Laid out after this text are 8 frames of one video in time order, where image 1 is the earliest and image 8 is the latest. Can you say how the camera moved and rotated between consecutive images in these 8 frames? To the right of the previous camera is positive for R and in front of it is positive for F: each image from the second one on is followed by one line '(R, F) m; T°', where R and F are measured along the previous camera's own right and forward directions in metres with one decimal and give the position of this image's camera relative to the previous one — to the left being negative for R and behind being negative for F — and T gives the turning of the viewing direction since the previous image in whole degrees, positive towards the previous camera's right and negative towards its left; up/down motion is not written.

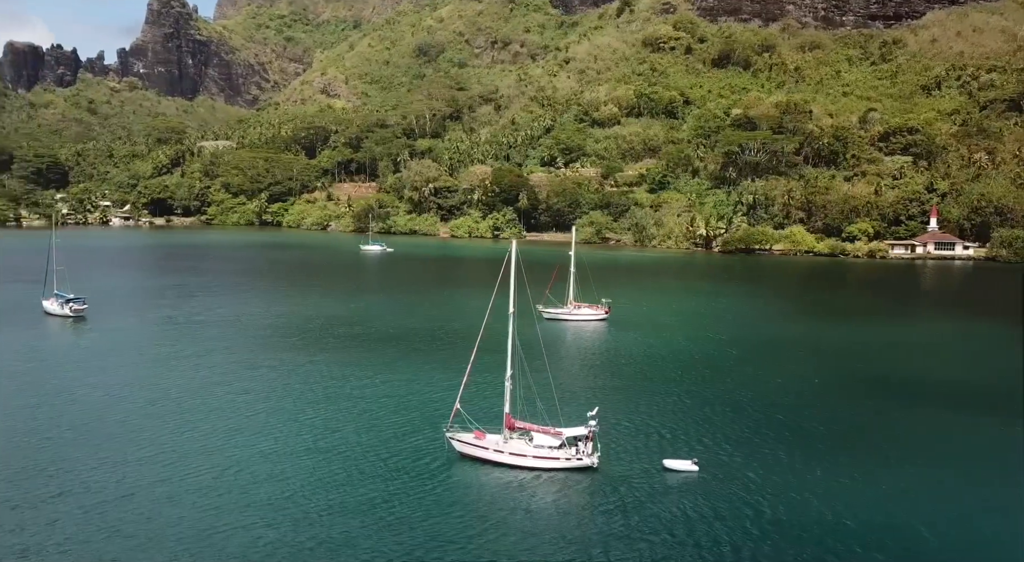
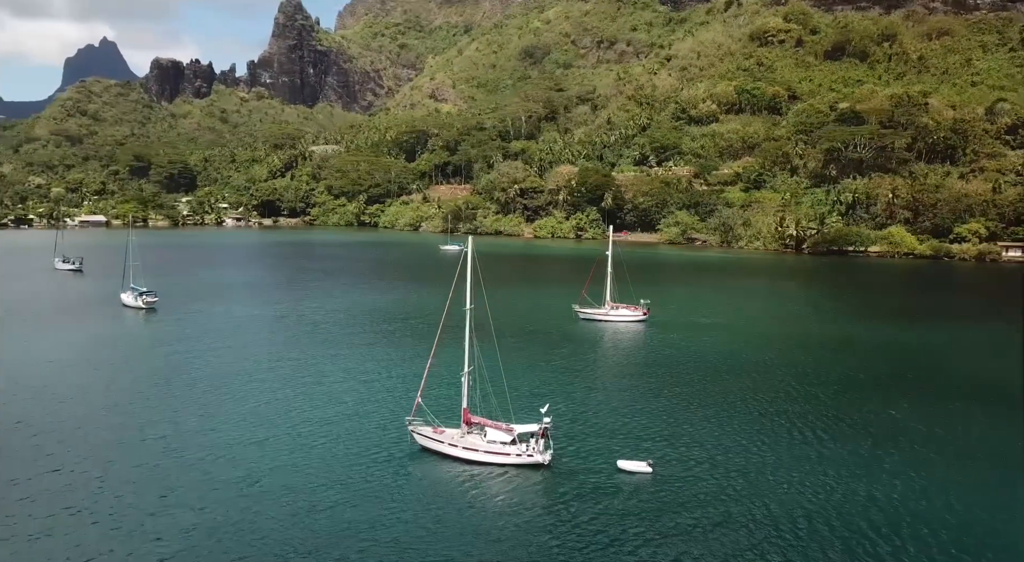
(+12.6, -2.1) m; -10°
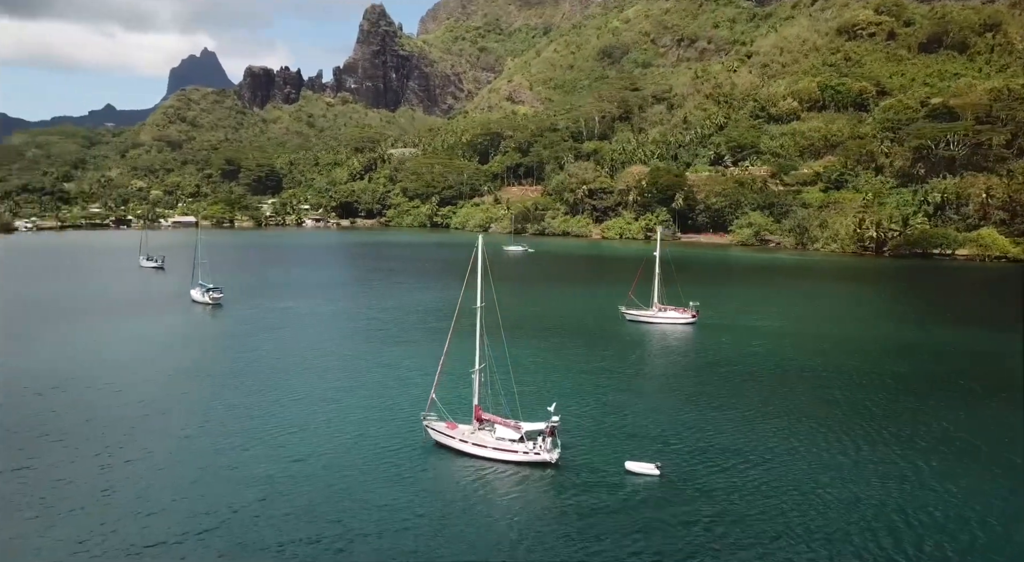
(+6.0, -0.6) m; -7°
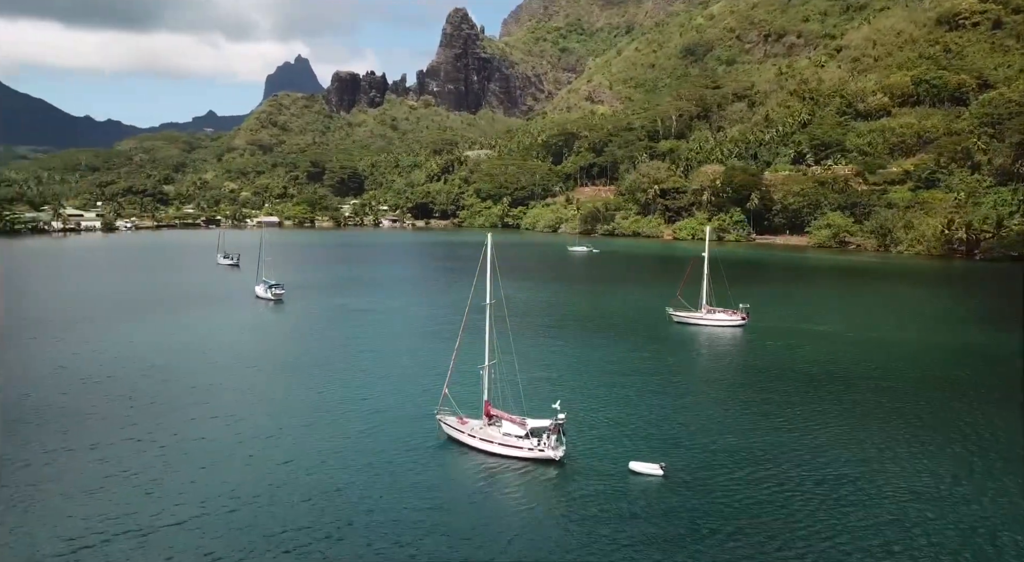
(+6.3, +0.2) m; -7°
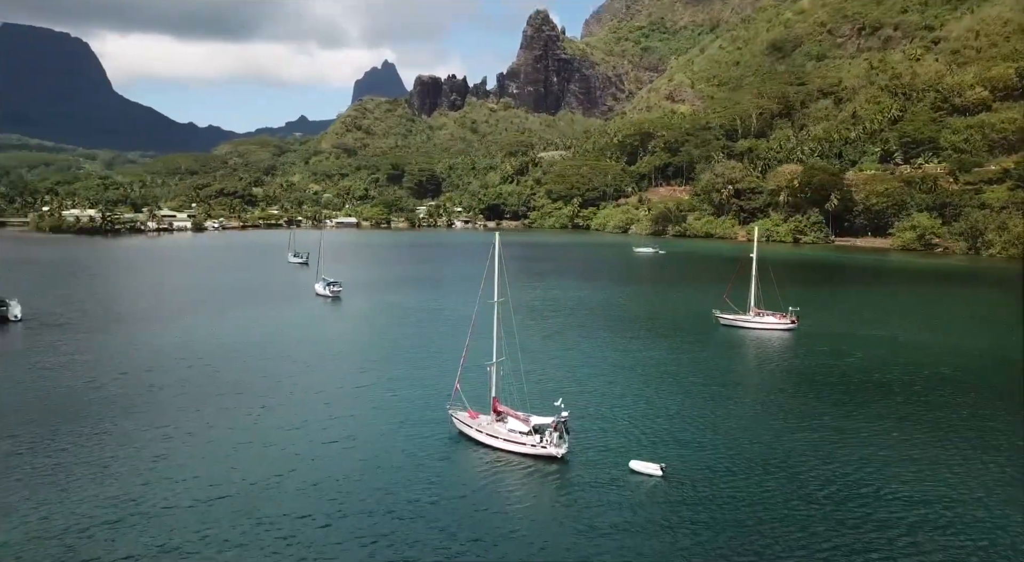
(+6.3, +0.5) m; -7°
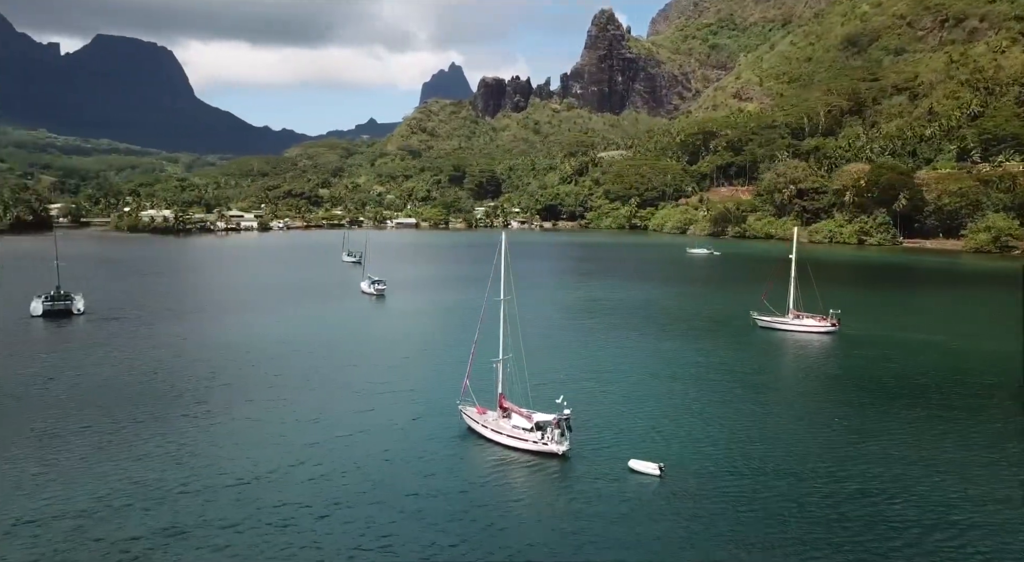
(+5.2, +0.5) m; -6°
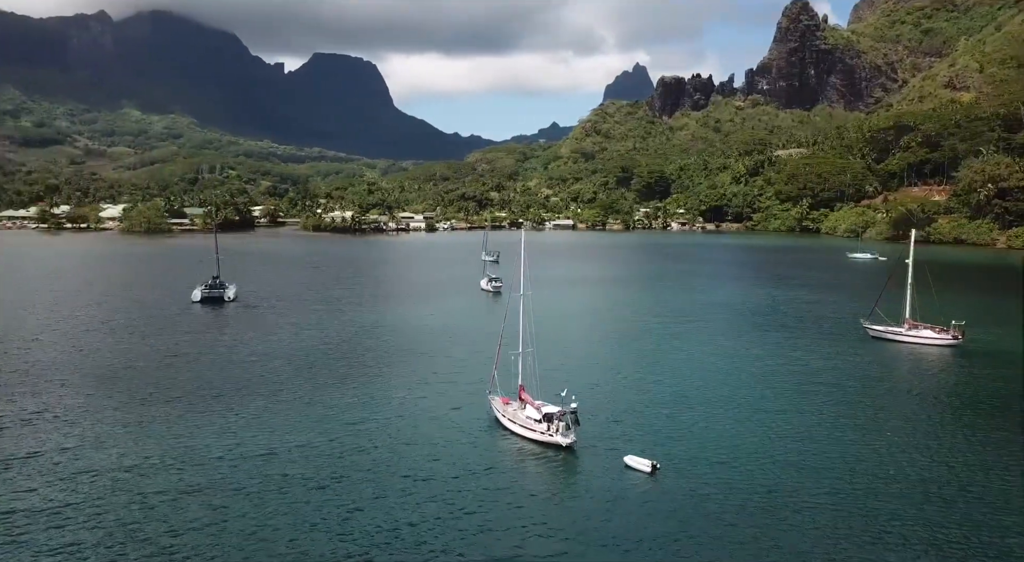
(+14.1, +4.3) m; -16°
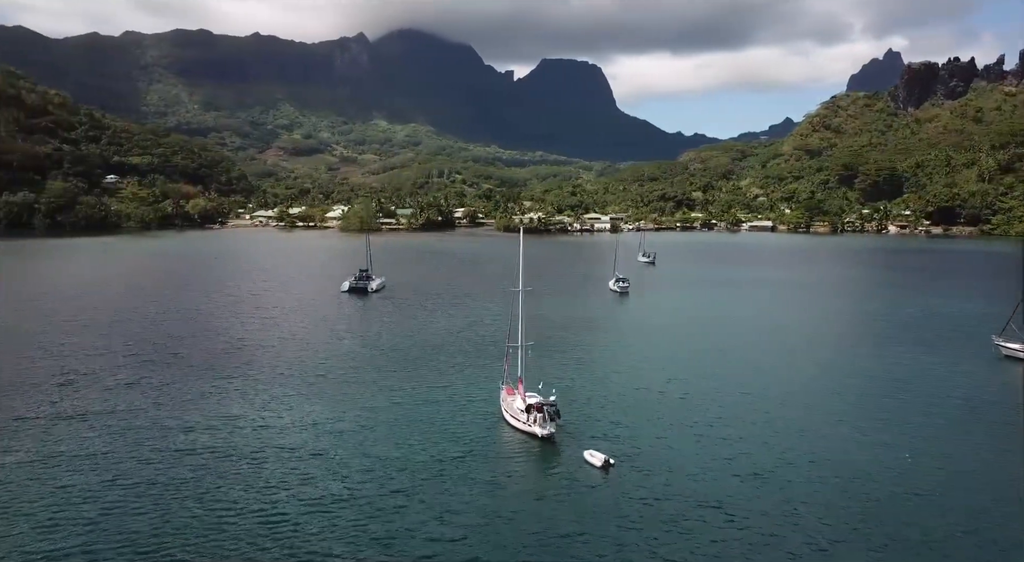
(+17.8, +10.3) m; -20°
